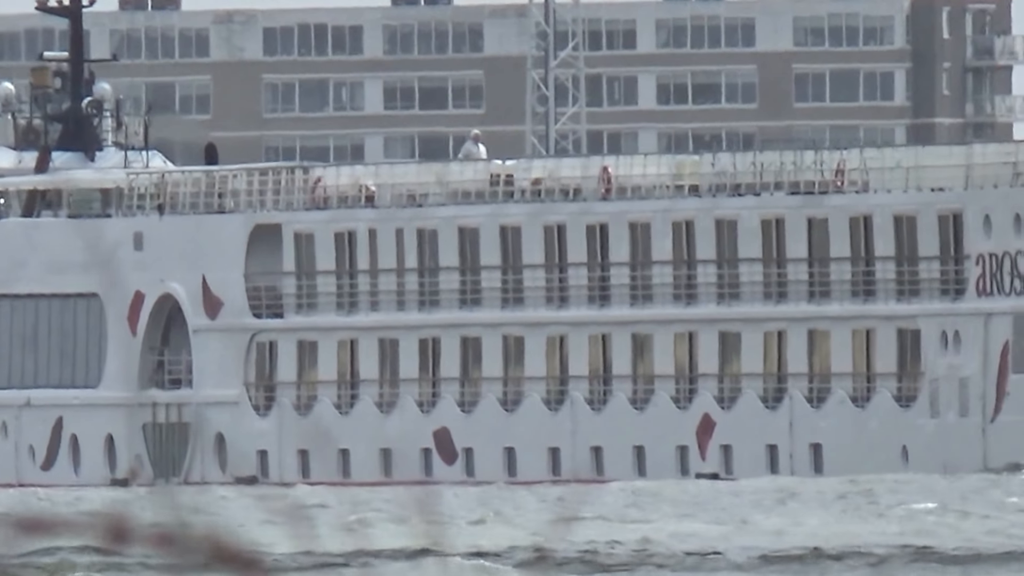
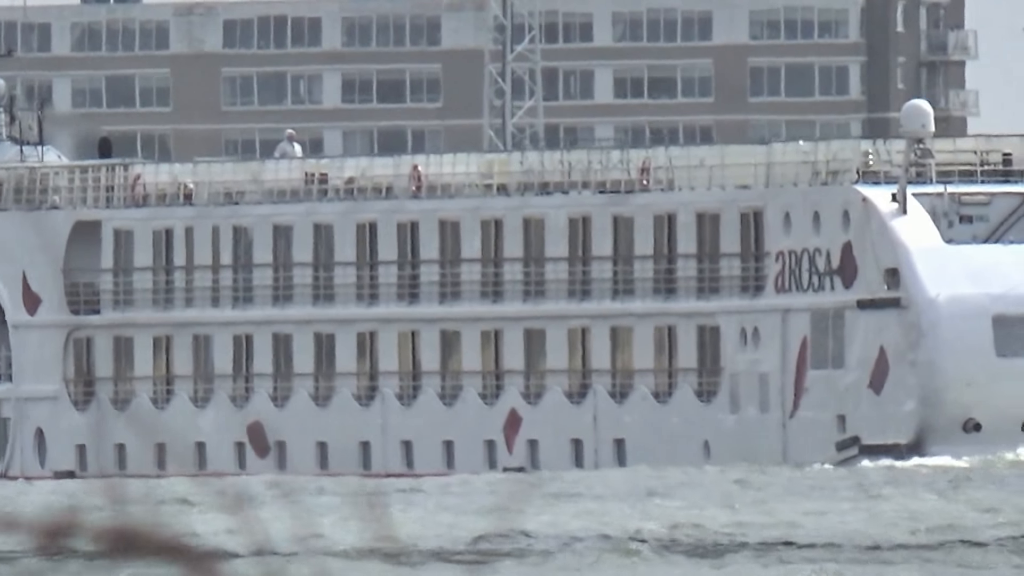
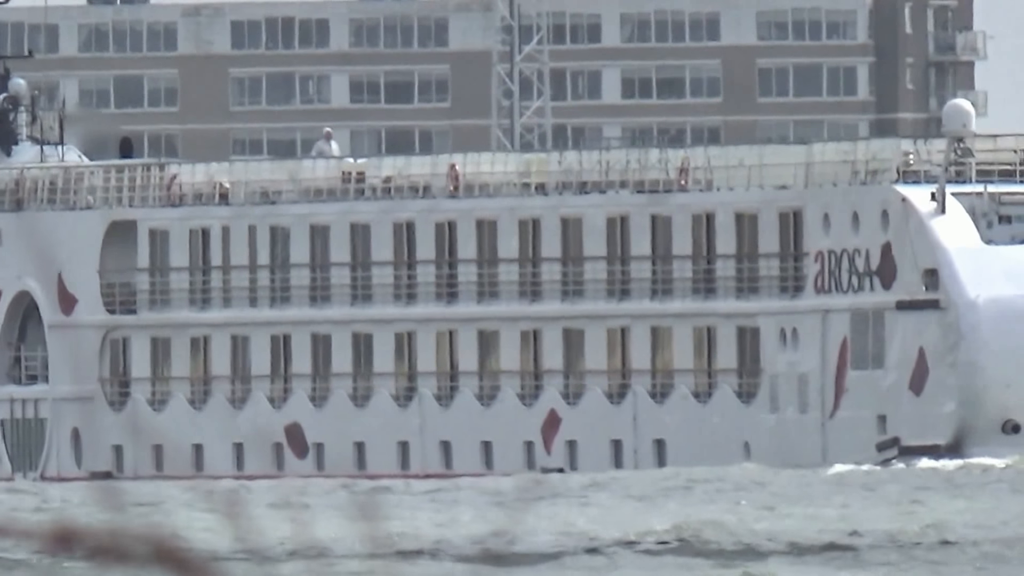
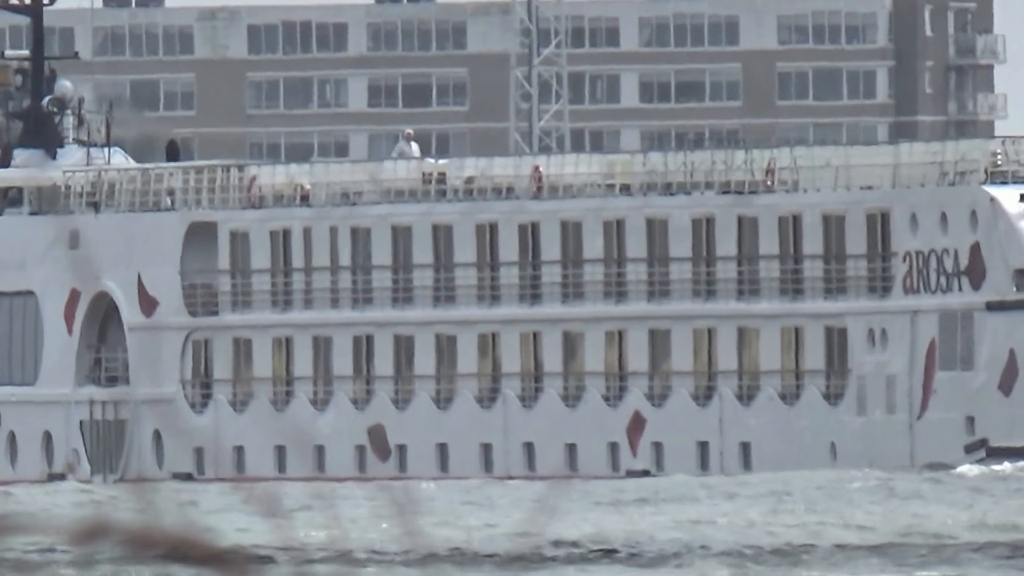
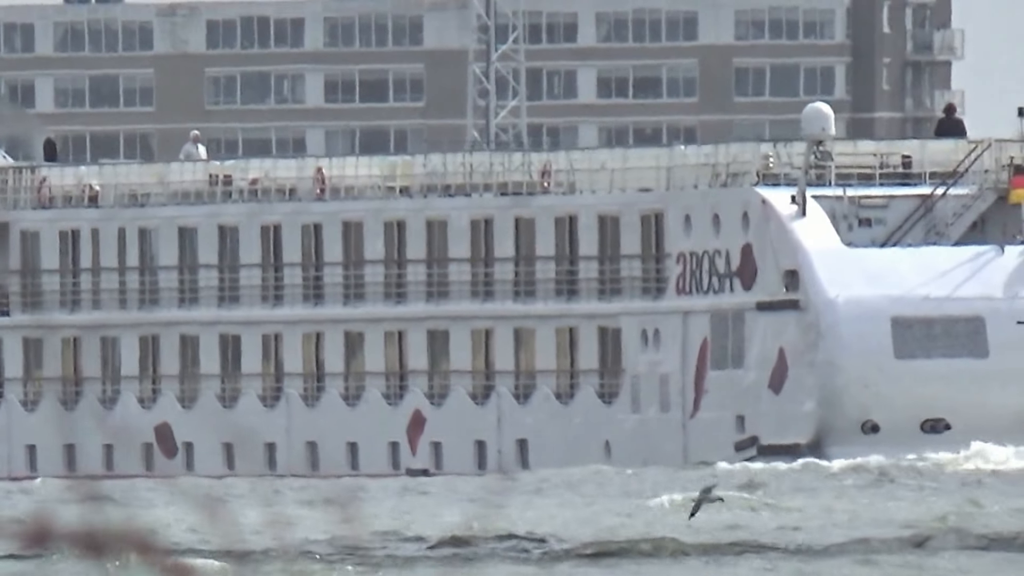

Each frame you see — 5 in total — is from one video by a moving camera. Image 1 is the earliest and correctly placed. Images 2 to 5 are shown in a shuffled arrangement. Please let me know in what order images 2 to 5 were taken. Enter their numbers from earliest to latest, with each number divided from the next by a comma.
4, 3, 2, 5
